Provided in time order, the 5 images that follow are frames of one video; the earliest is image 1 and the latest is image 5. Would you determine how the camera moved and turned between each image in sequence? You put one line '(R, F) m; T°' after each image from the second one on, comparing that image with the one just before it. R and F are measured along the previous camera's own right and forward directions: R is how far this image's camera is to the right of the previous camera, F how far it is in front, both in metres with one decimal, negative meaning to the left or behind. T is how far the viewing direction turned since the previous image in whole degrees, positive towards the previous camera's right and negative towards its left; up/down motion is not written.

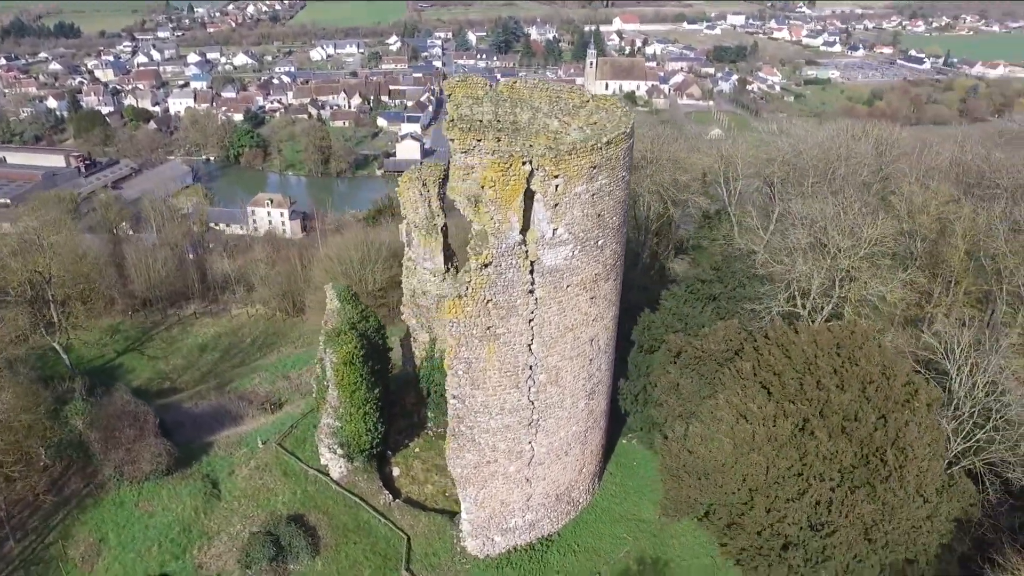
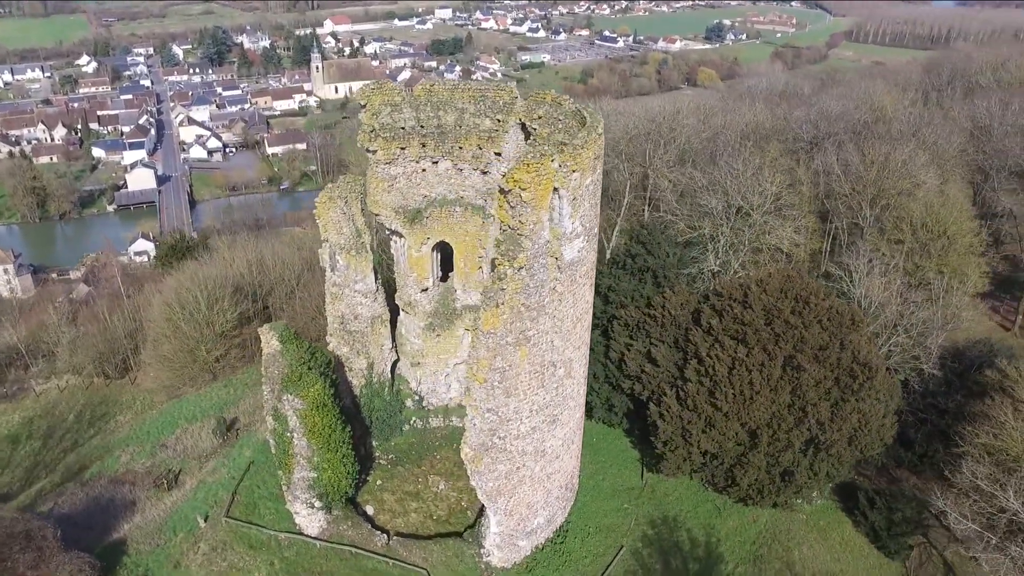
(-3.8, +0.8) m; +20°
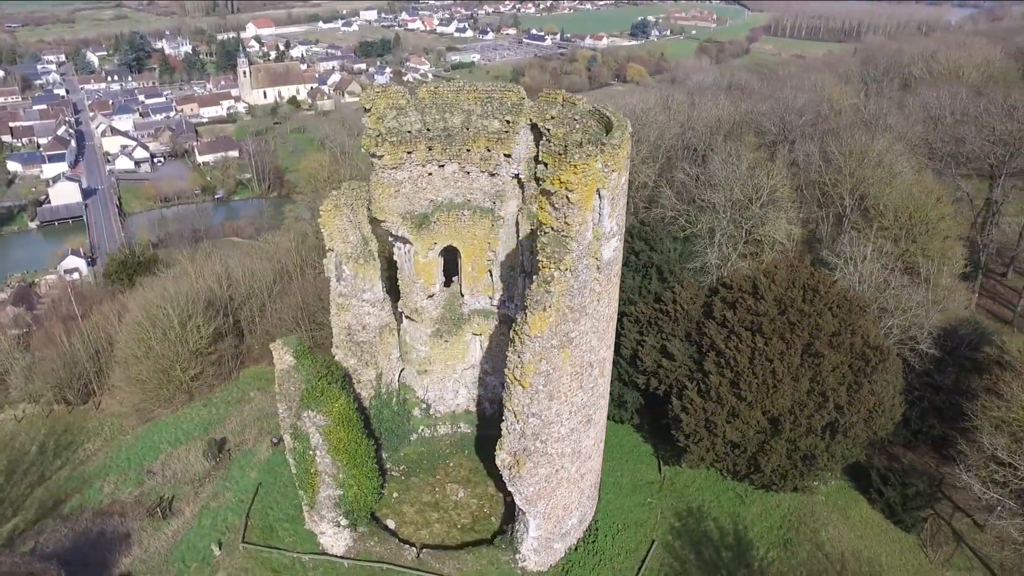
(-1.5, +0.2) m; +5°
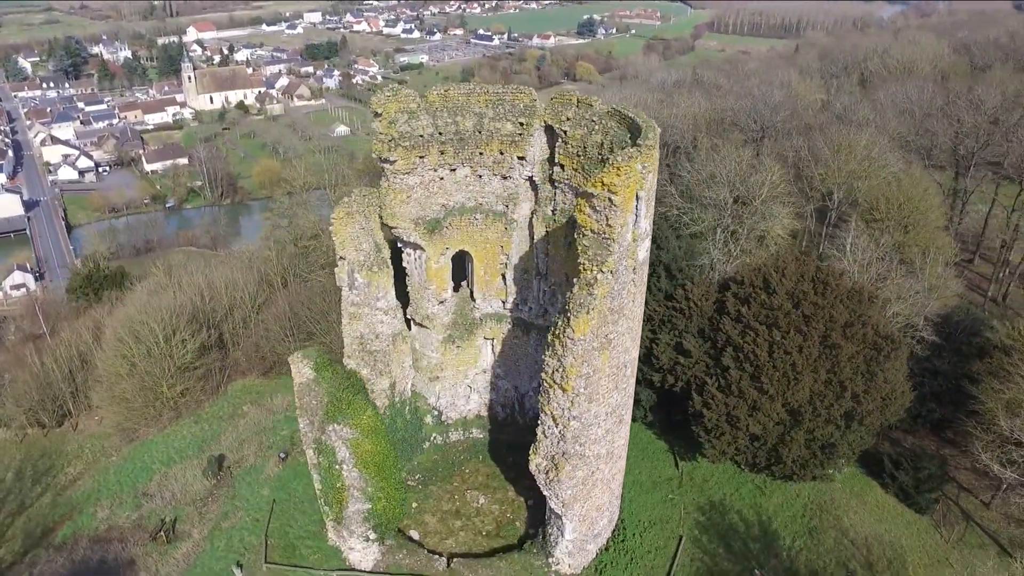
(-1.2, +0.1) m; +4°
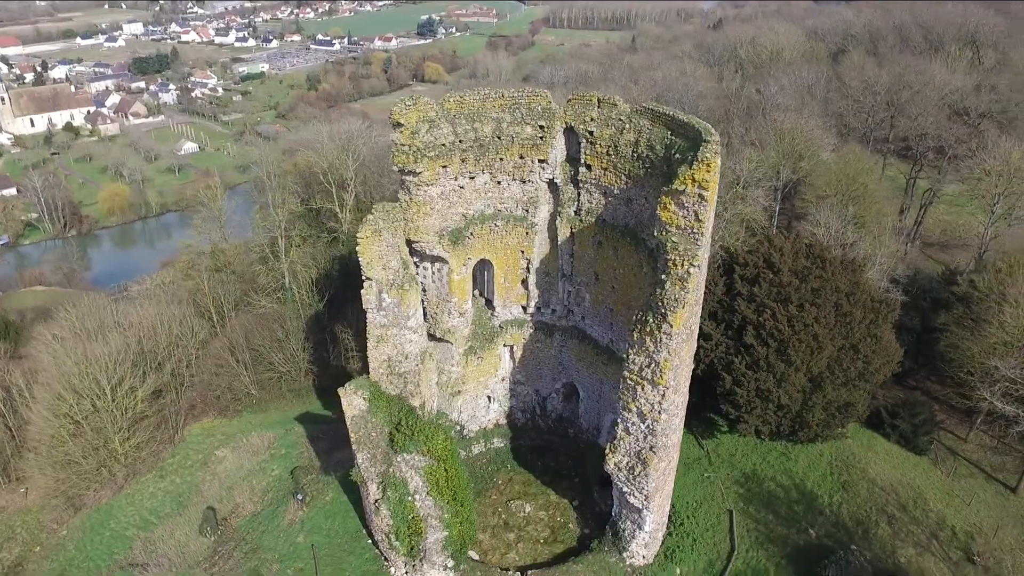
(-3.2, +0.5) m; +12°
